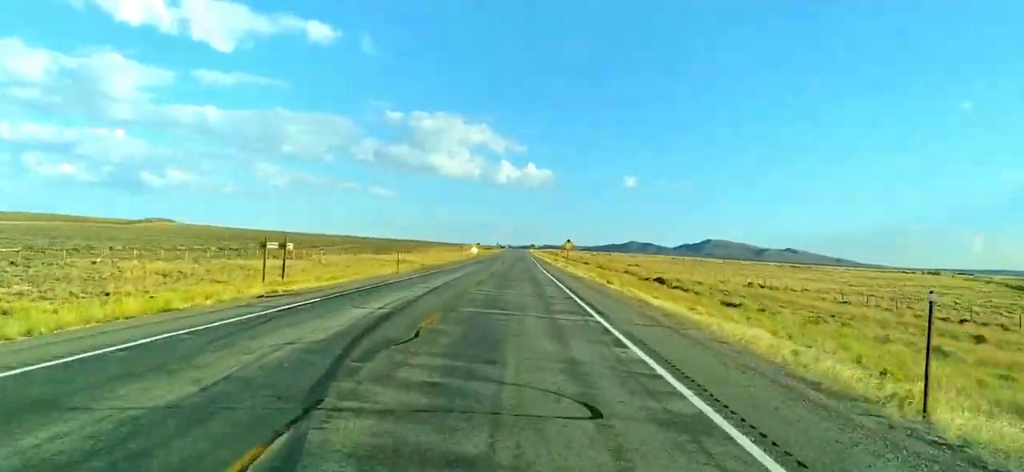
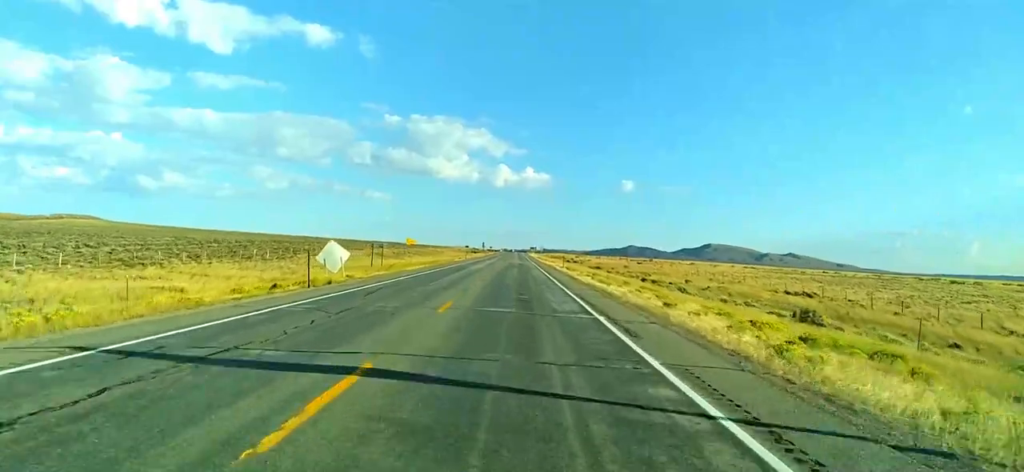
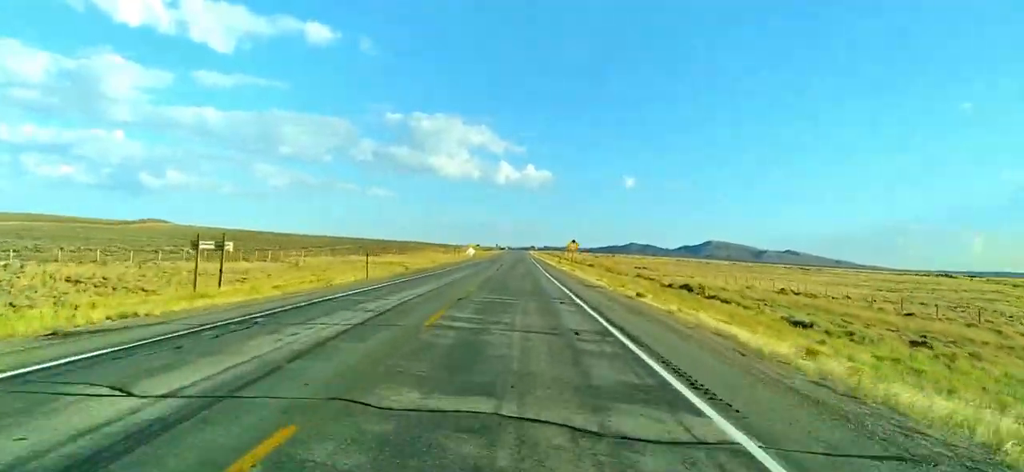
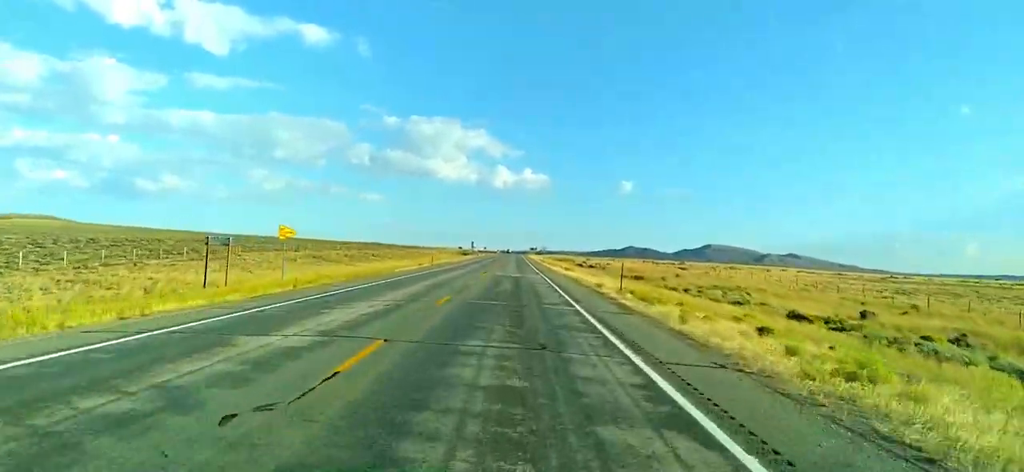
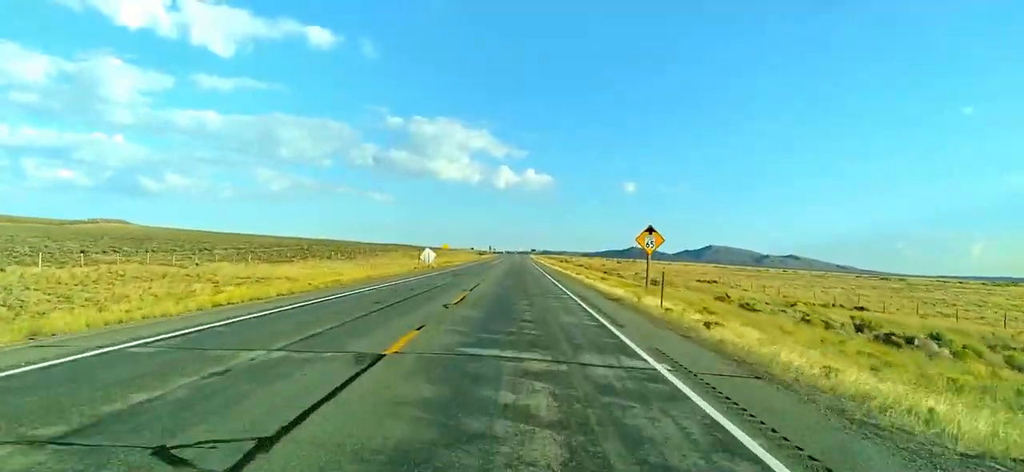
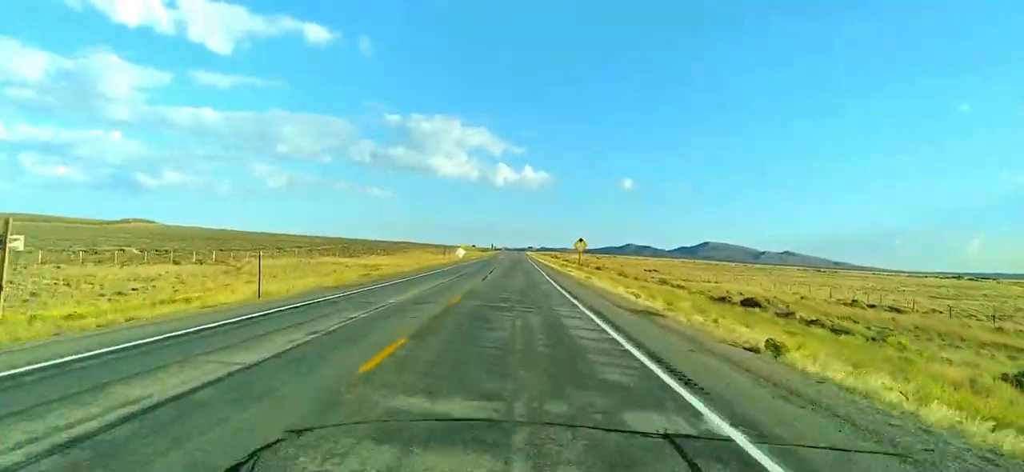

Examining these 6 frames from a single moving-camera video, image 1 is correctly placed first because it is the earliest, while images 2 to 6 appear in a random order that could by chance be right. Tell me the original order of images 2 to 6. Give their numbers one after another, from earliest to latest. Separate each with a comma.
3, 6, 5, 2, 4
